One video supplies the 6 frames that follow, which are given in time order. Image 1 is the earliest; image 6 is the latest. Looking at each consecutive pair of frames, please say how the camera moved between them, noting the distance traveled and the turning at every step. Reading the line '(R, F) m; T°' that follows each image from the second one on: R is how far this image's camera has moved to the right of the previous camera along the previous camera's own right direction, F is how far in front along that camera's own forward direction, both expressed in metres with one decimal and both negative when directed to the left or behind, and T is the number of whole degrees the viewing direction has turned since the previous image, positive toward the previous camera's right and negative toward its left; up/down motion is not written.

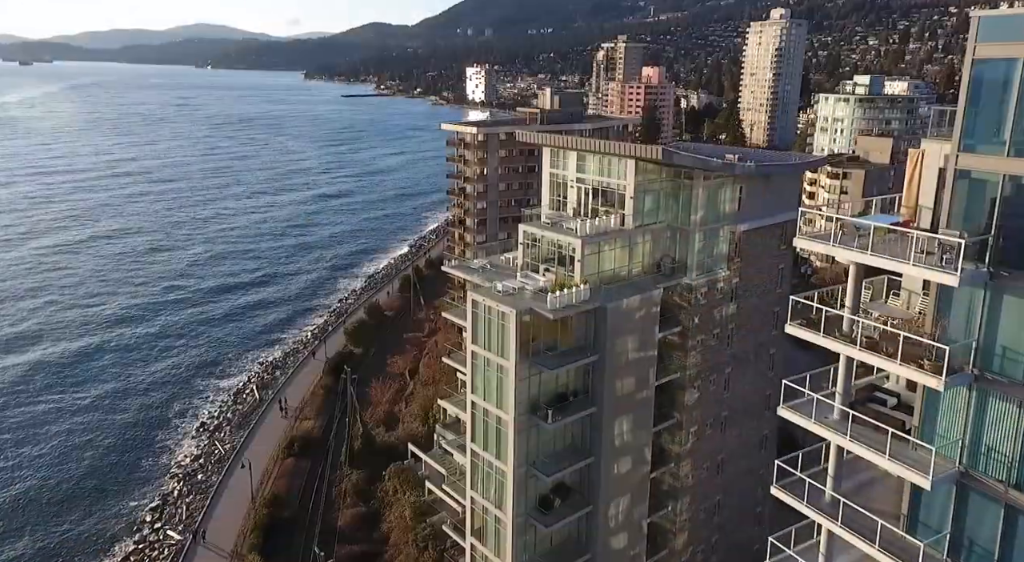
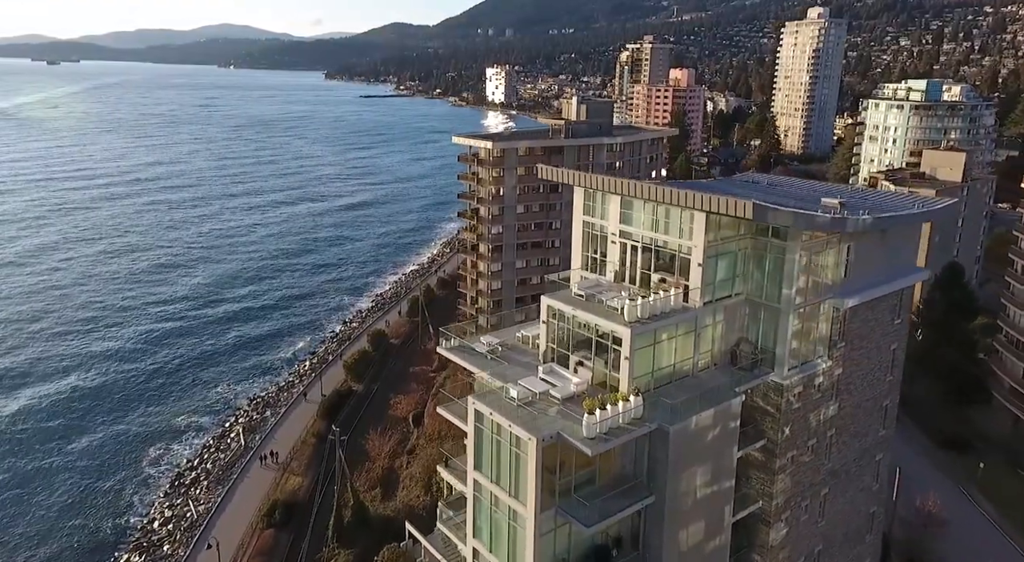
(0.0, +6.8) m; -1°
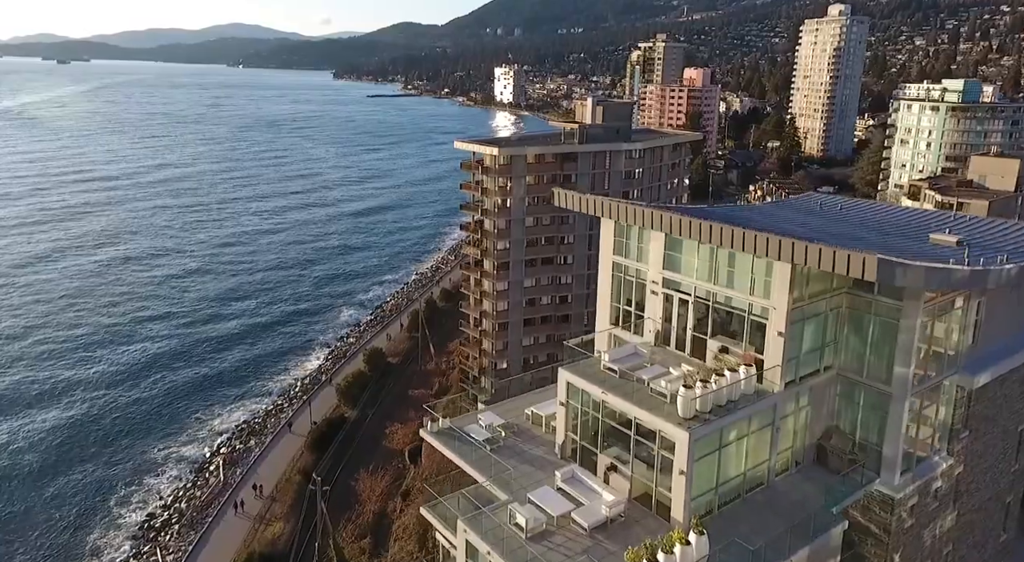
(0.0, +4.7) m; -1°
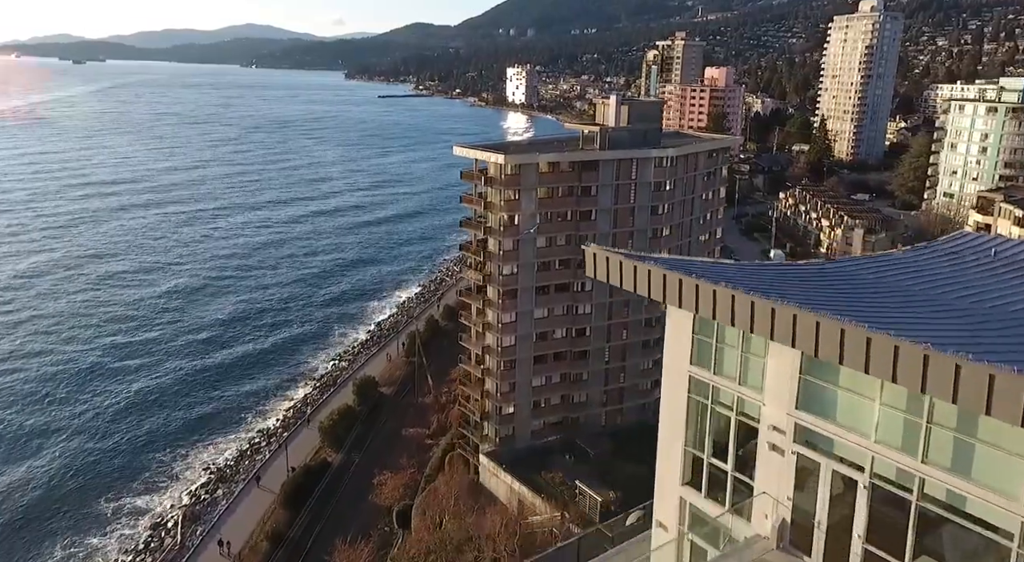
(+0.1, +6.8) m; -1°
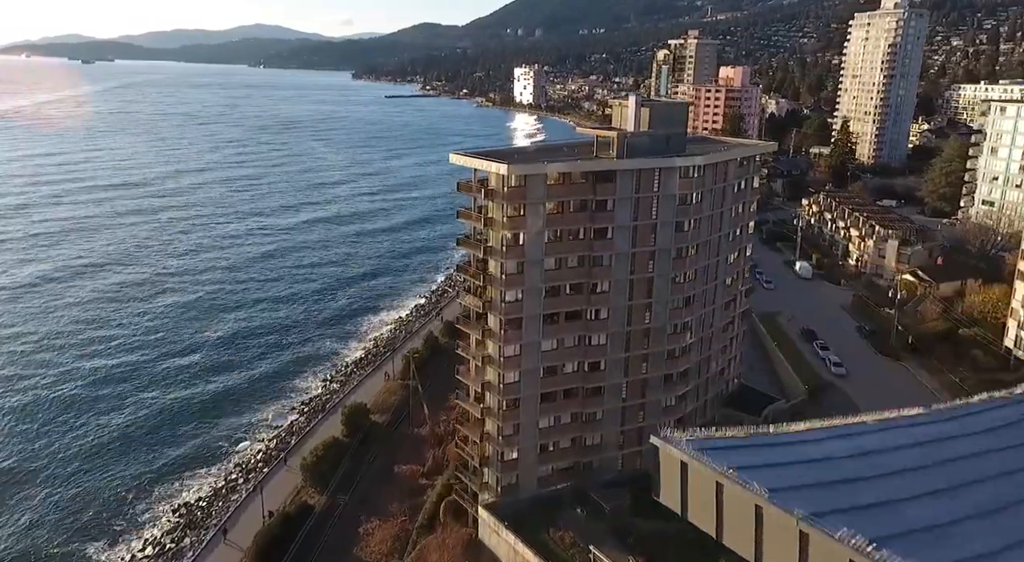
(+0.1, +4.8) m; -1°
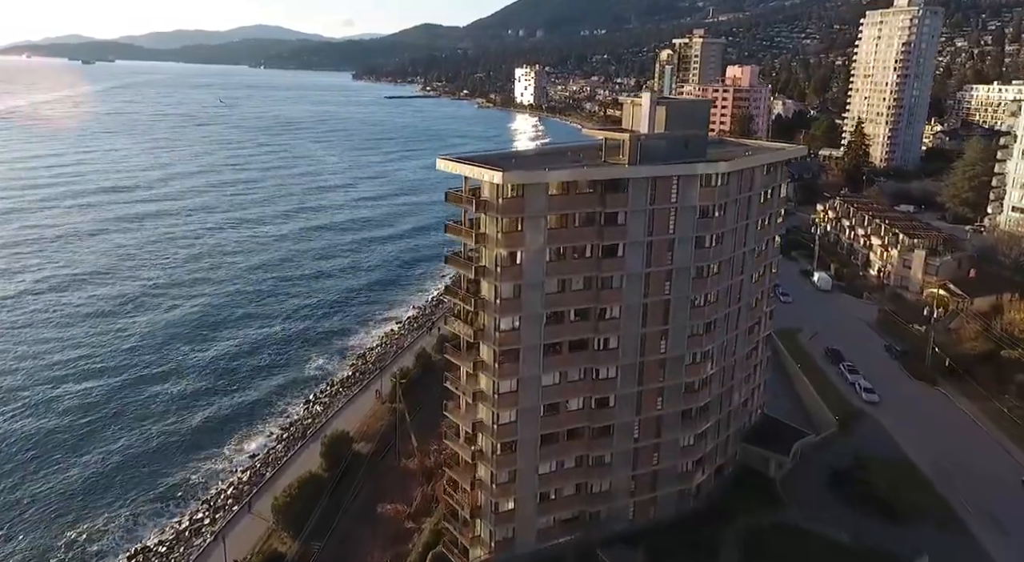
(+0.2, +4.4) m; 0°
